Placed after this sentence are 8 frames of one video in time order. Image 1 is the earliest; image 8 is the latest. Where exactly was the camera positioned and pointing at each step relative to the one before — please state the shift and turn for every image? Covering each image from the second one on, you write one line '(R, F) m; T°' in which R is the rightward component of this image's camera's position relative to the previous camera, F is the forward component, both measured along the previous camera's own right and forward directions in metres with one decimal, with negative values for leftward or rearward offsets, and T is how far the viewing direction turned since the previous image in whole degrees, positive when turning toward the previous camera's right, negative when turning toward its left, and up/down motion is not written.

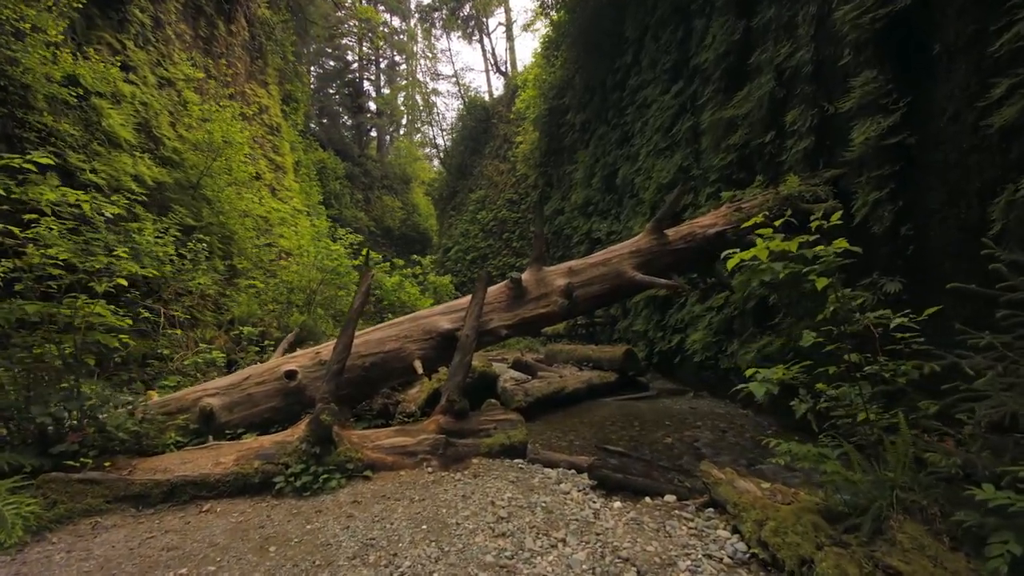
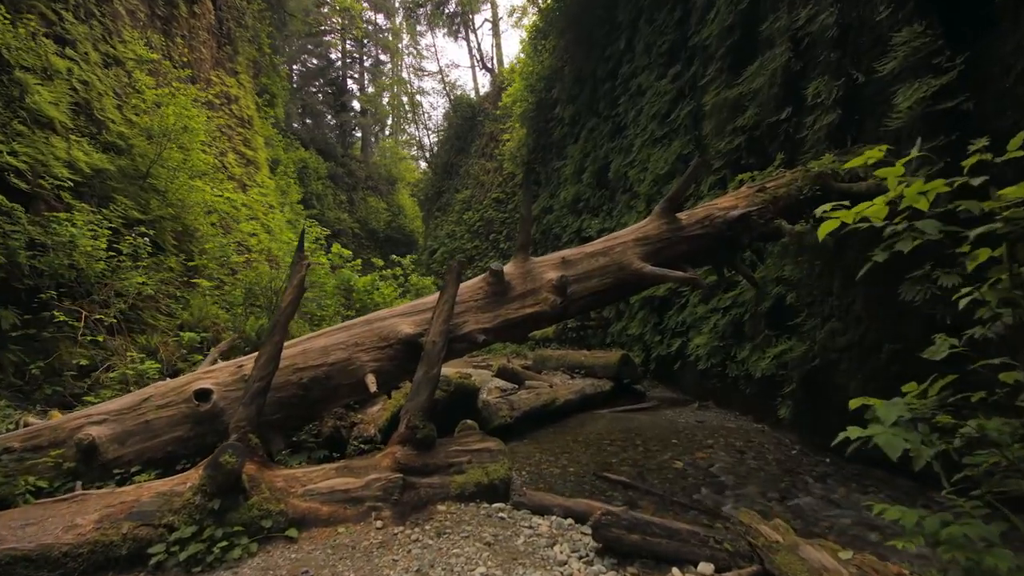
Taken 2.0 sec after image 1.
(+0.1, +0.8) m; +1°
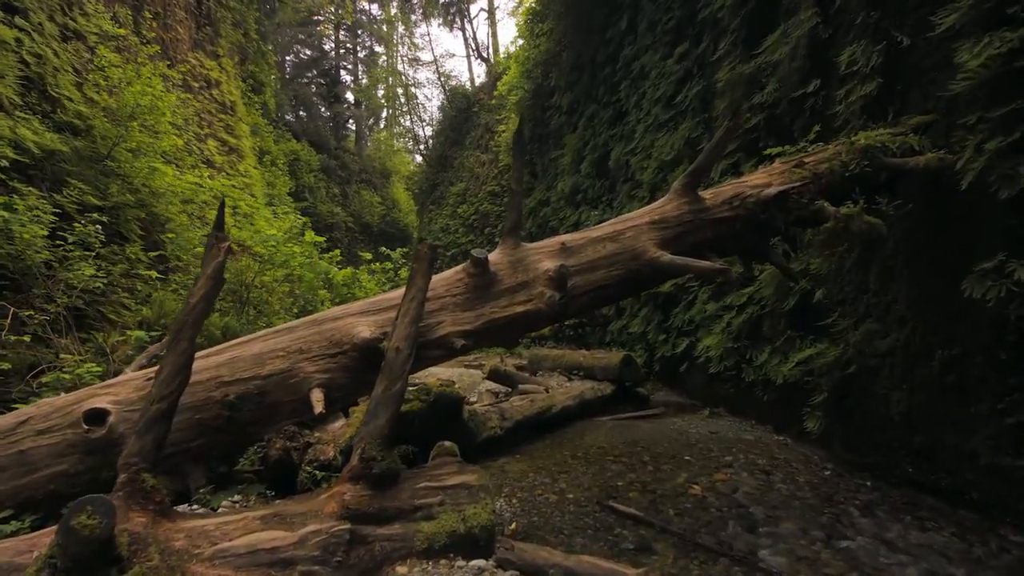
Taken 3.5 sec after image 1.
(+0.1, +0.6) m; 0°
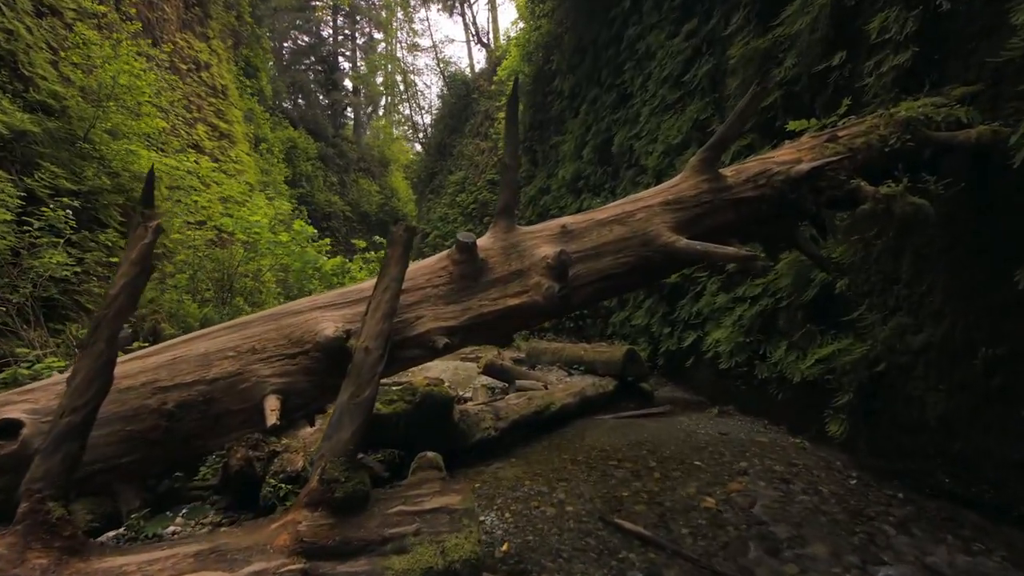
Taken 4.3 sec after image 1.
(0.0, +0.4) m; 0°
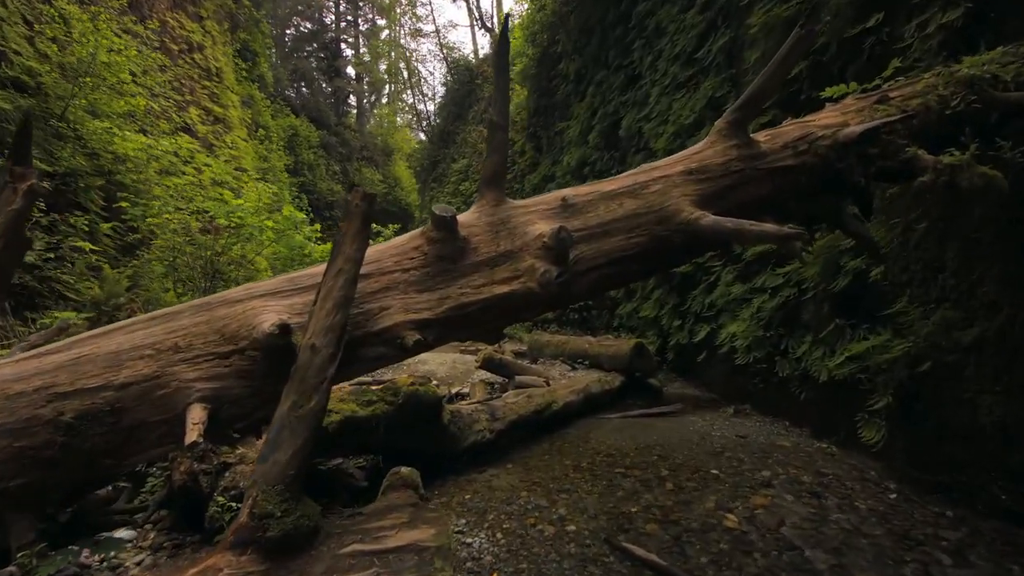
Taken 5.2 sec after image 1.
(+0.1, +0.4) m; -1°
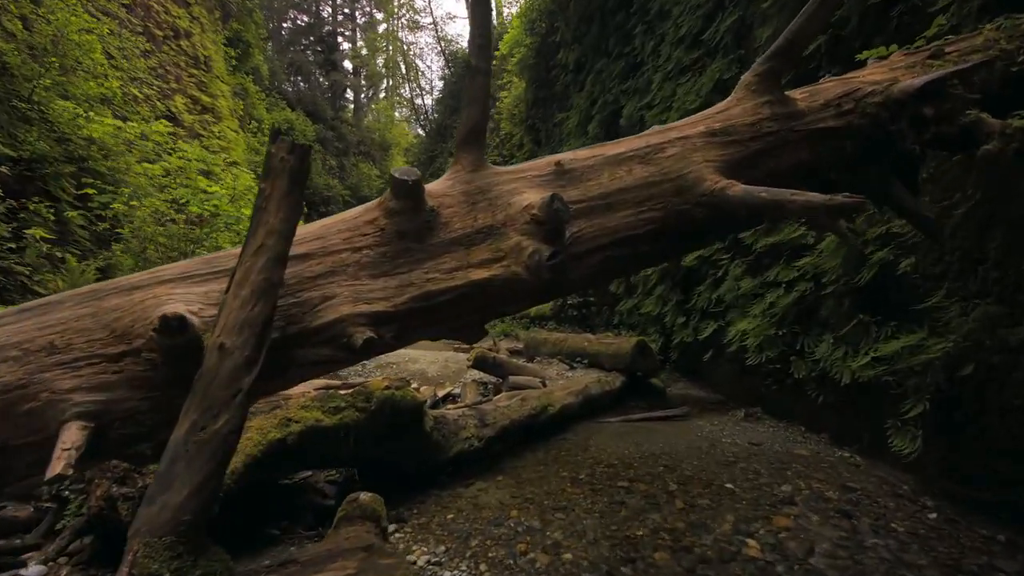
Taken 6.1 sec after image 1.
(+0.1, +0.4) m; 0°
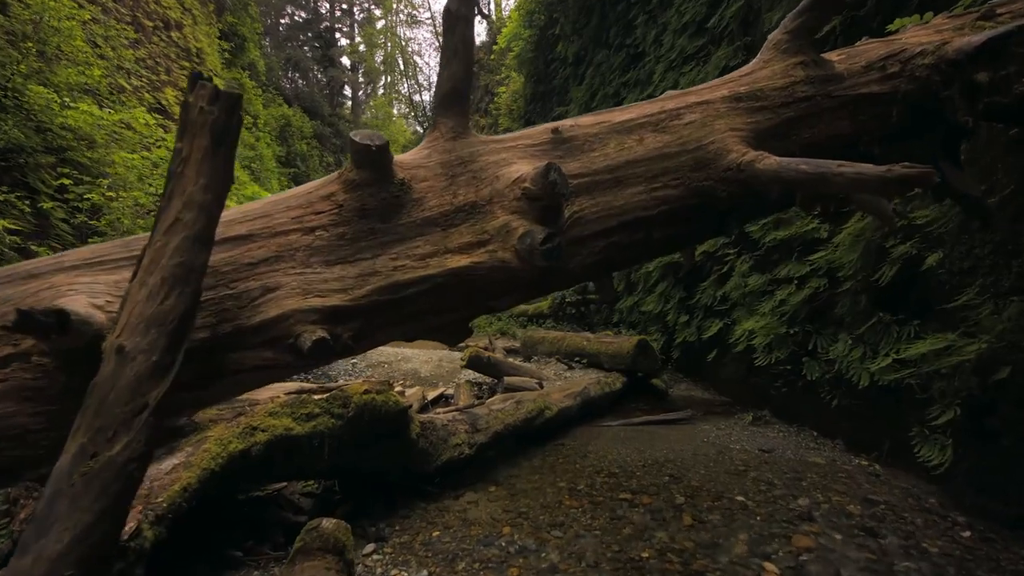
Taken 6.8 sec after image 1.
(0.0, +0.3) m; 0°
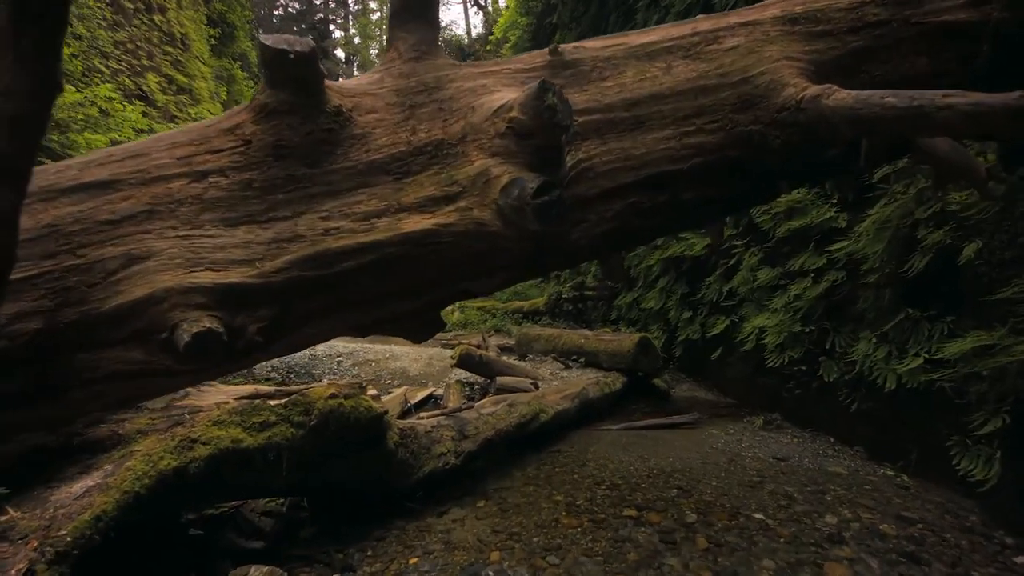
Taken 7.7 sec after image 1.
(0.0, +0.3) m; 0°
